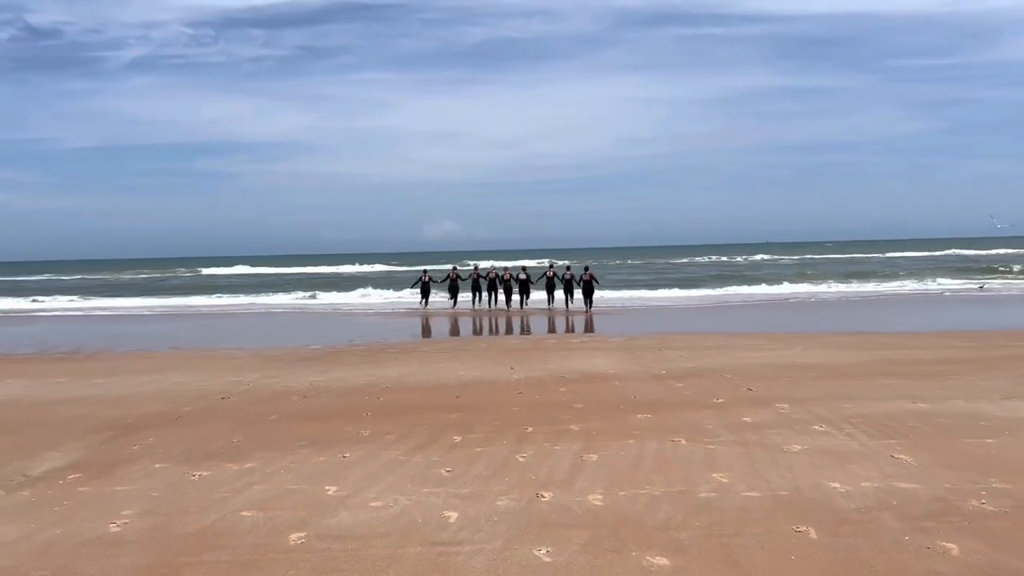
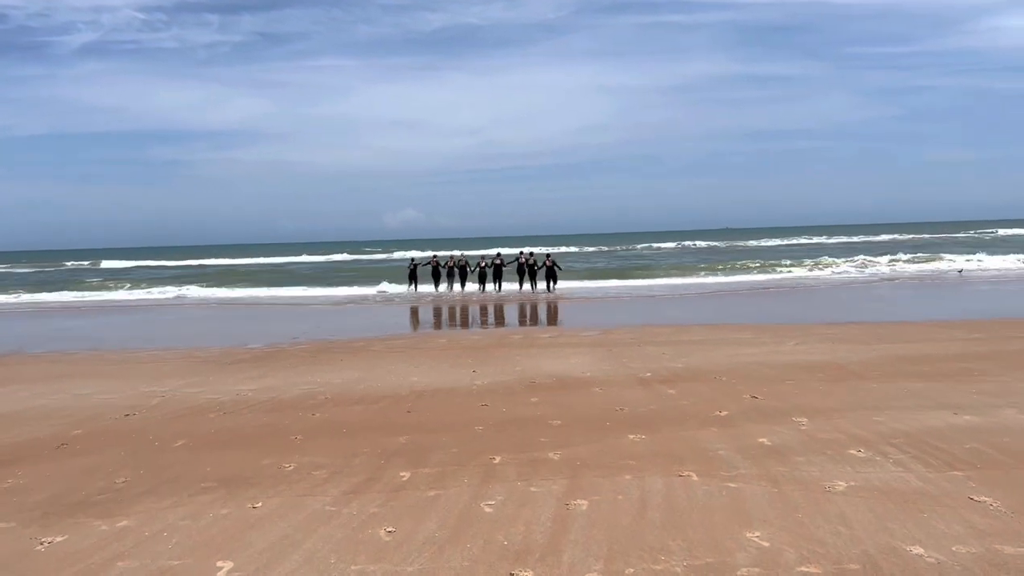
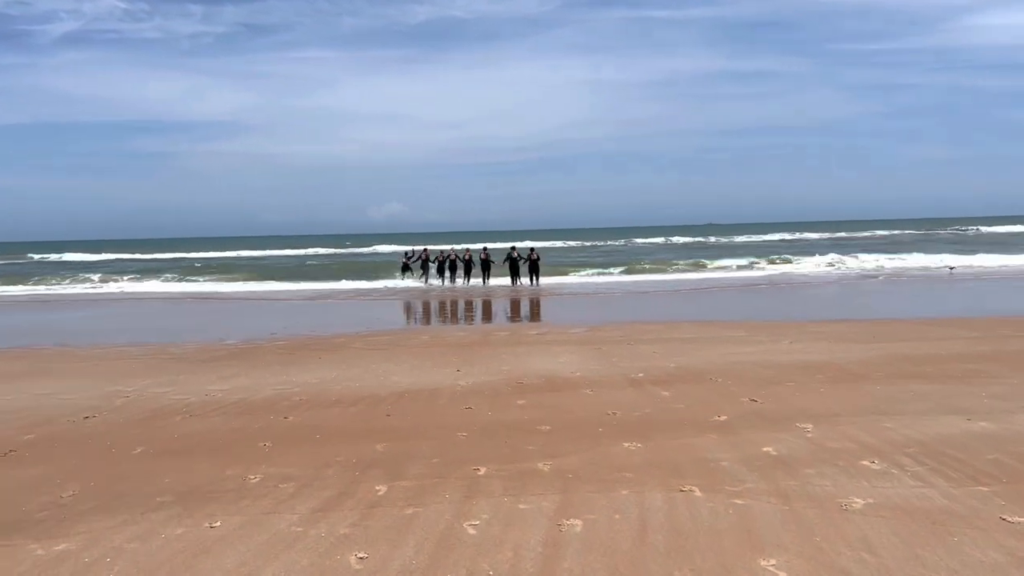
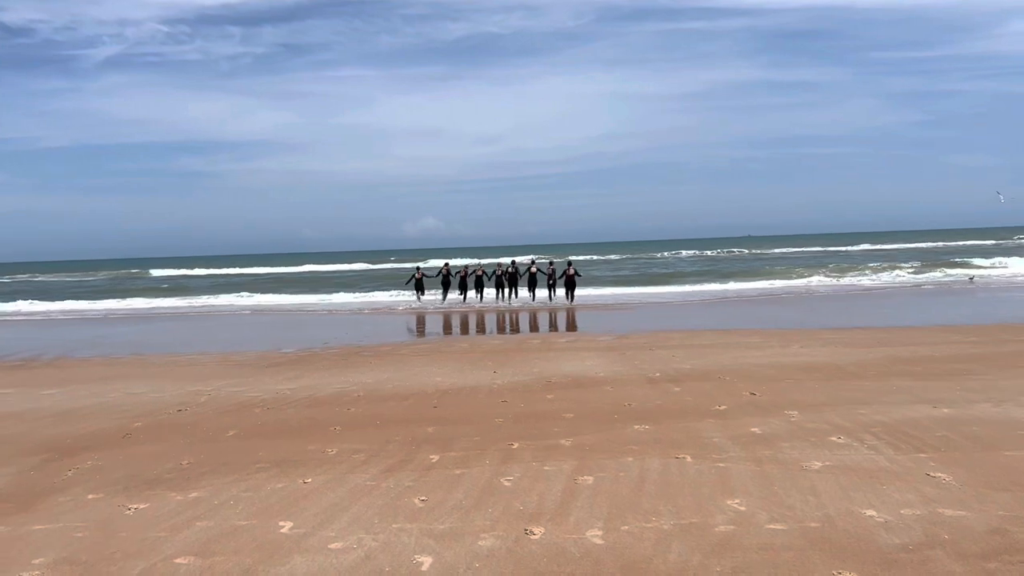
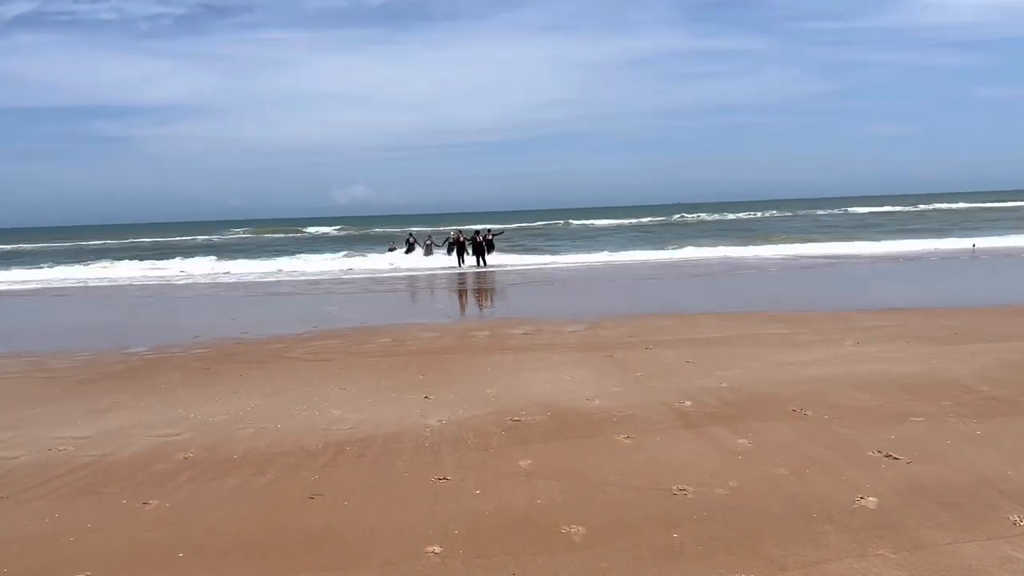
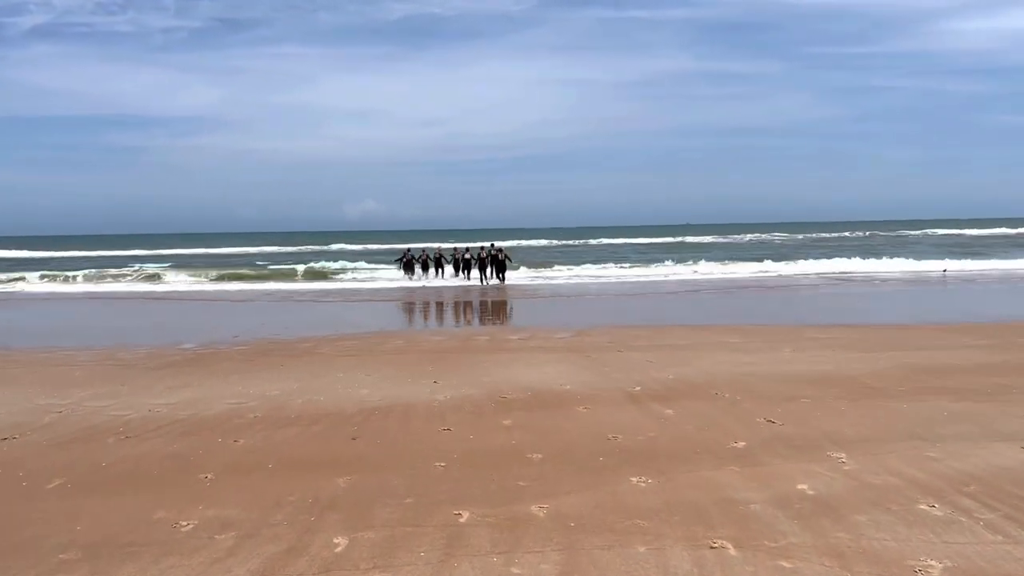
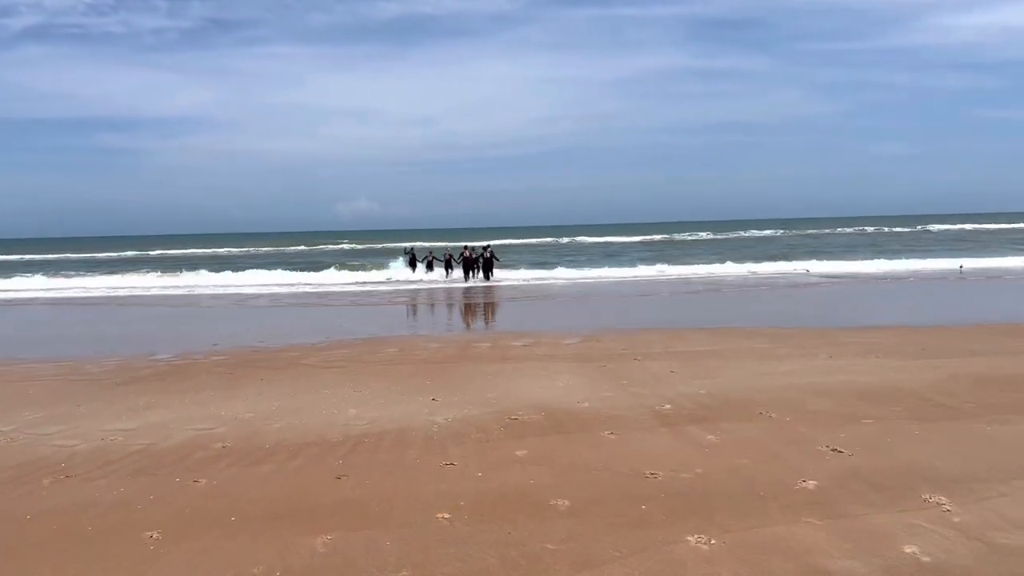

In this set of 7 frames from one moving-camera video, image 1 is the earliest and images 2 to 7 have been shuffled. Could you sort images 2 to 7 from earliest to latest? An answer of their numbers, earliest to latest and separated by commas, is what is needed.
4, 2, 3, 6, 7, 5
